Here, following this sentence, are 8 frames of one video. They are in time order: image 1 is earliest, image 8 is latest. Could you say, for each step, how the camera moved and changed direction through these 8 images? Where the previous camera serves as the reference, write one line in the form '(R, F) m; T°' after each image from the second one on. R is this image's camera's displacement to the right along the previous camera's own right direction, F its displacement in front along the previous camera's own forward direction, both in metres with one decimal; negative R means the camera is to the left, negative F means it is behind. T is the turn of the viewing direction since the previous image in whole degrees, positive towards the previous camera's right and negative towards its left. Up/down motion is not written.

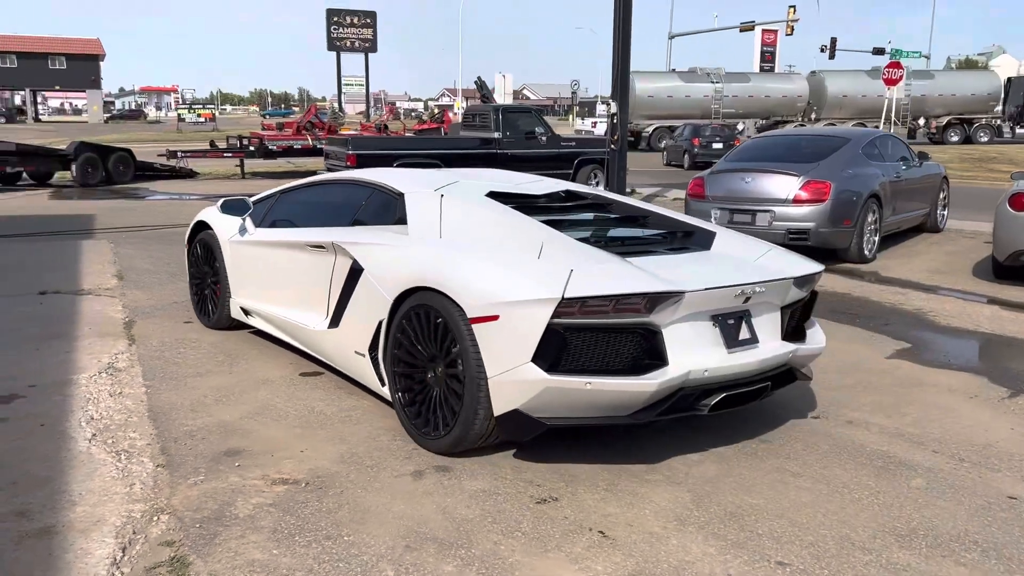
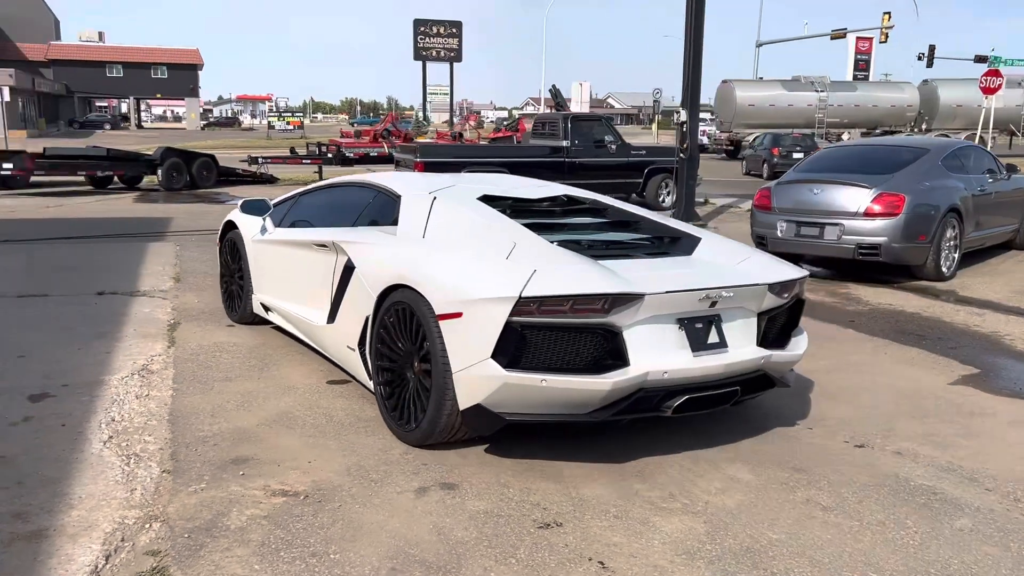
(+0.3, +0.2) m; -5°
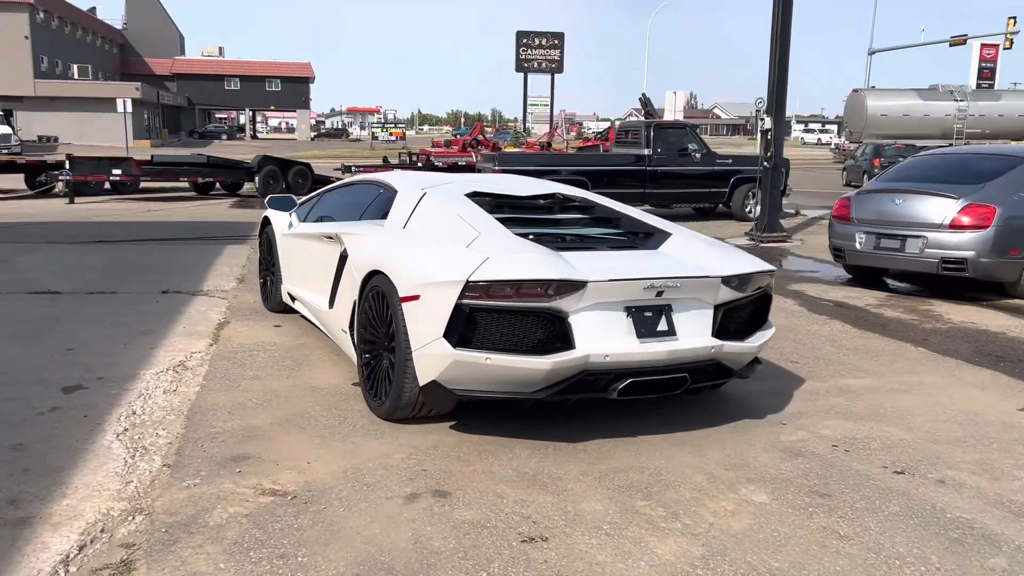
(+0.4, +0.1) m; -7°
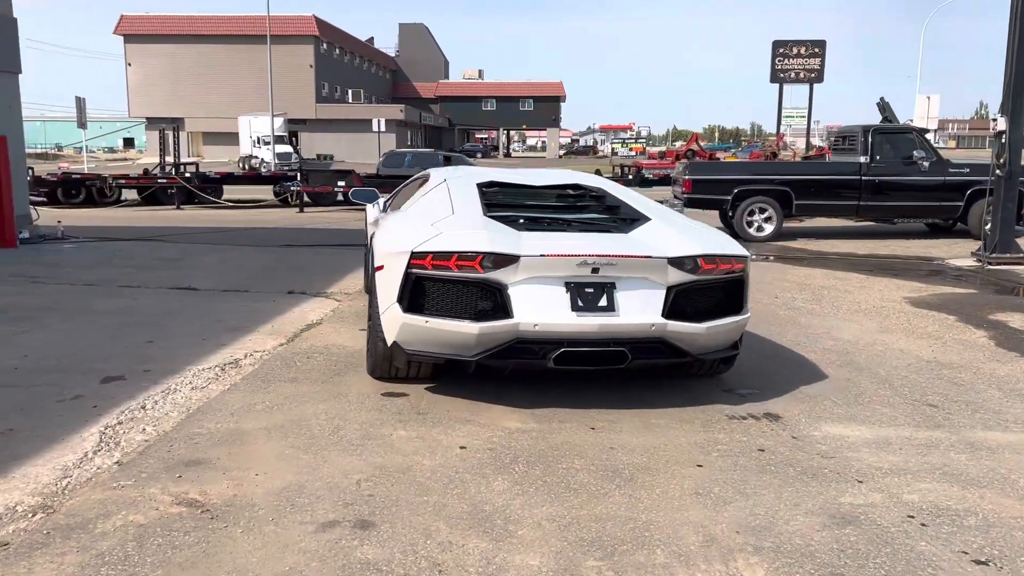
(+1.1, +0.7) m; -16°
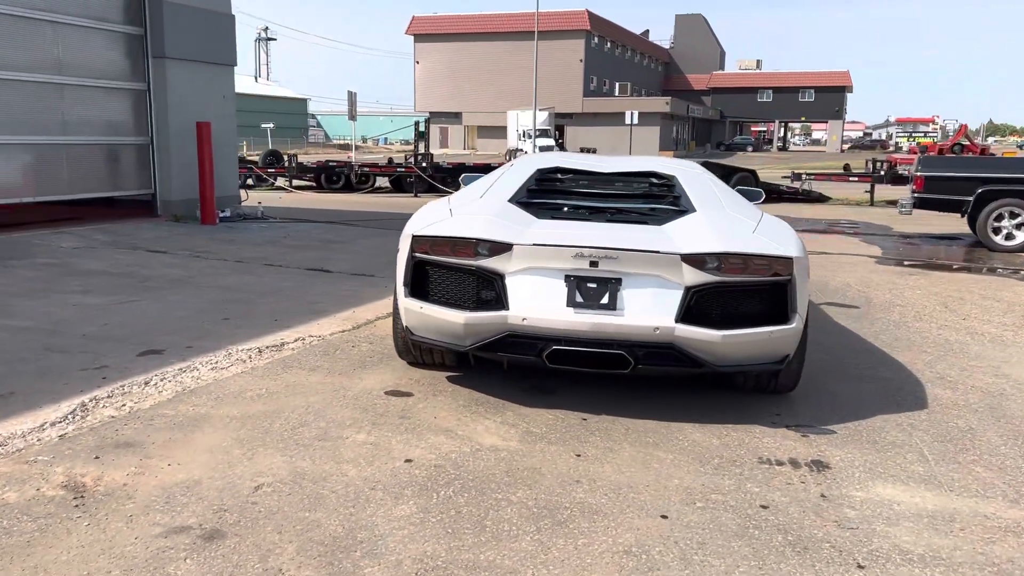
(+1.2, +0.7) m; -17°
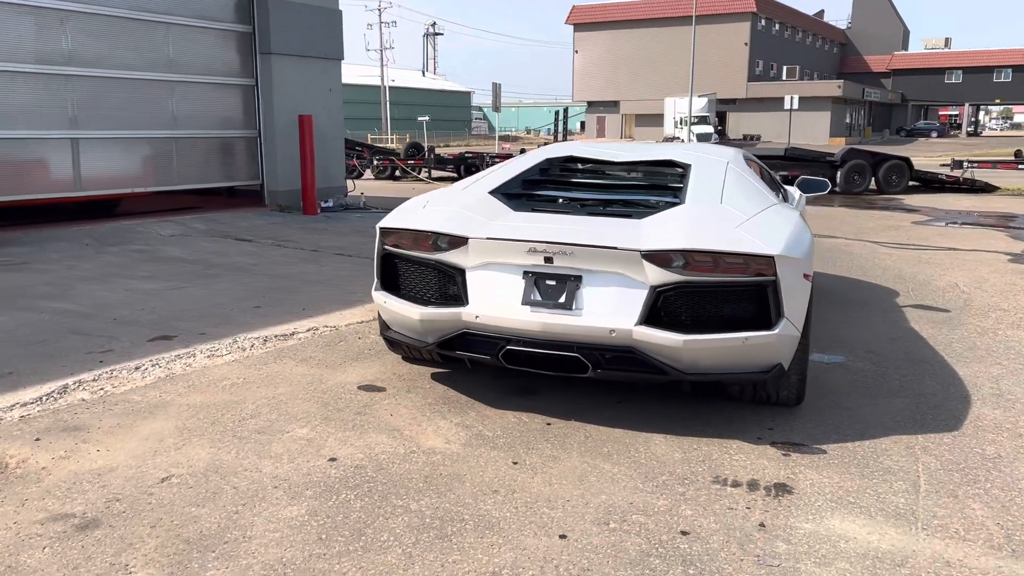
(+0.9, +0.3) m; -10°
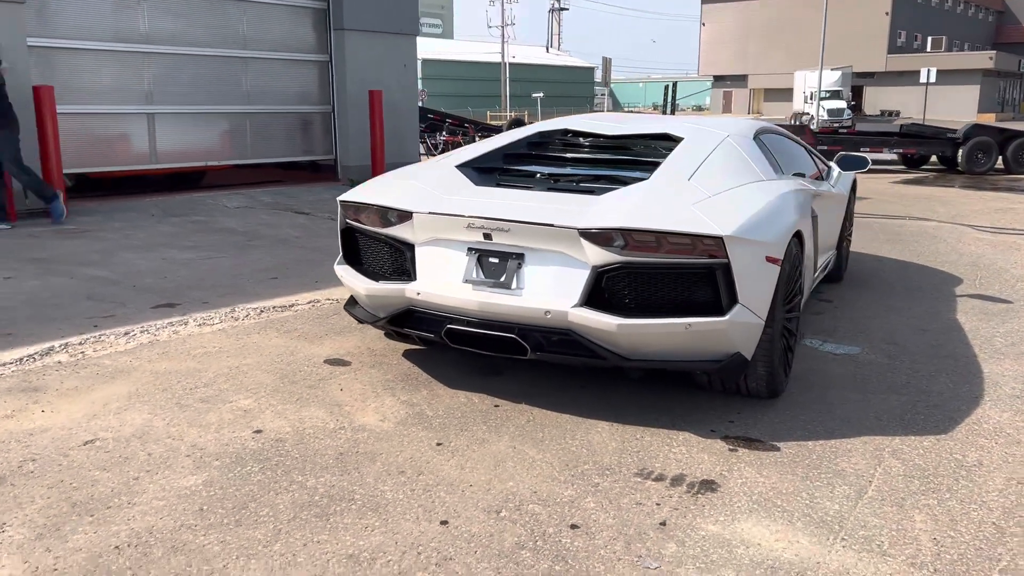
(+0.8, +0.2) m; -8°
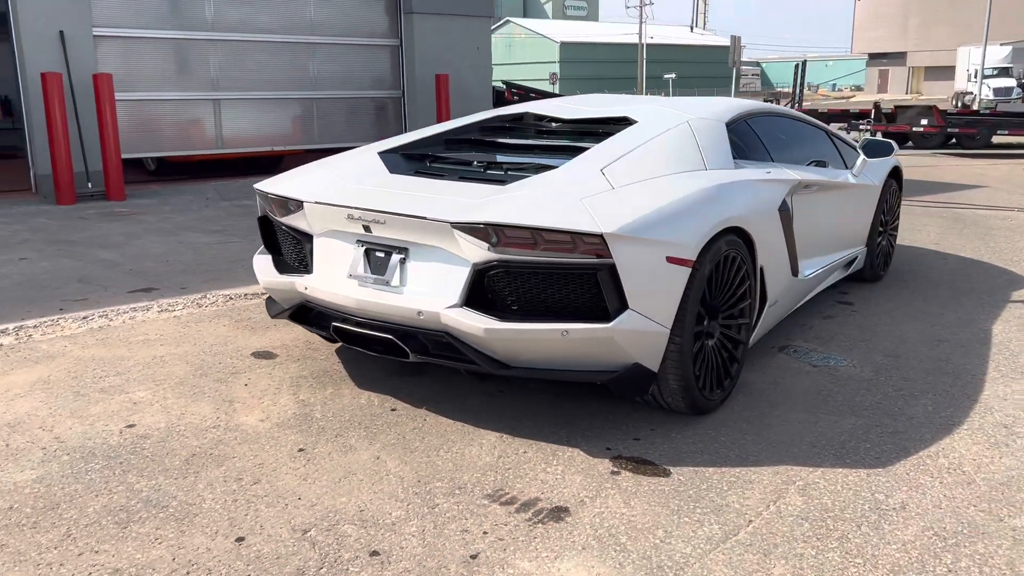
(+1.0, +0.4) m; -9°
